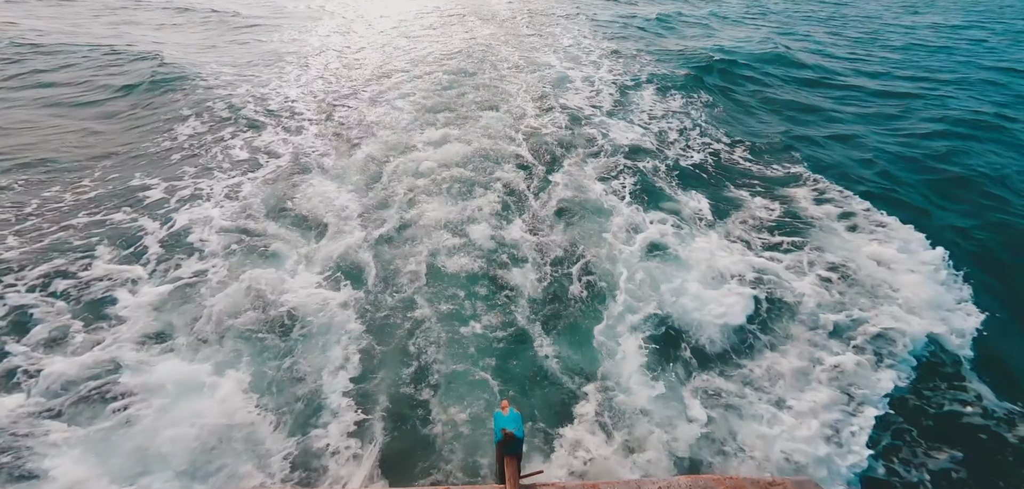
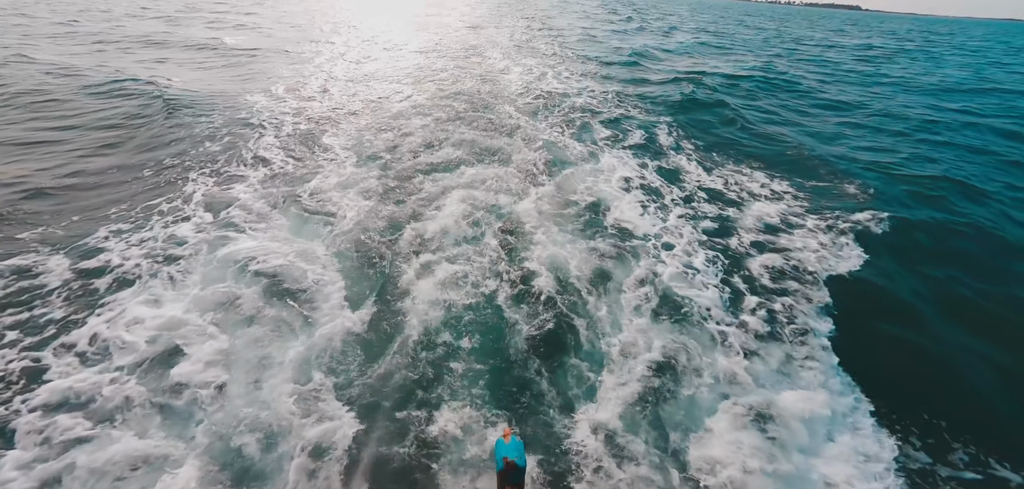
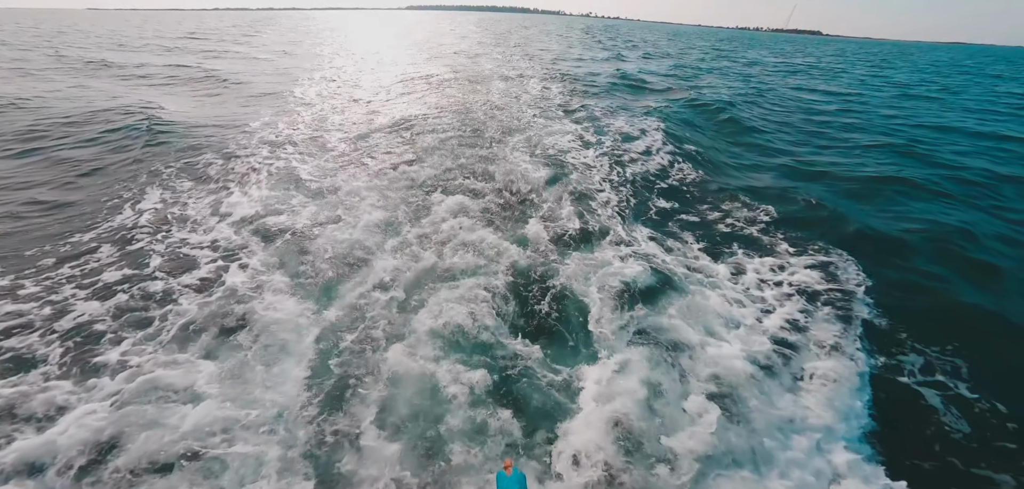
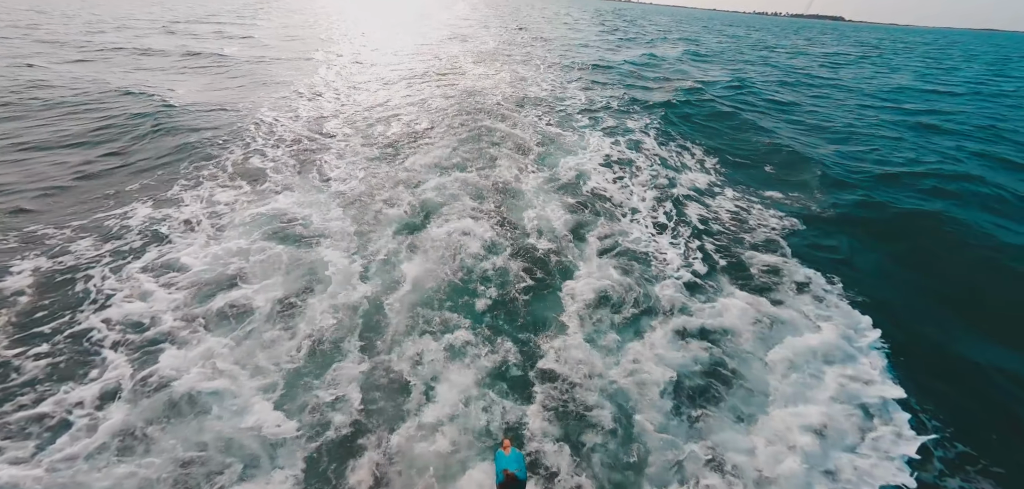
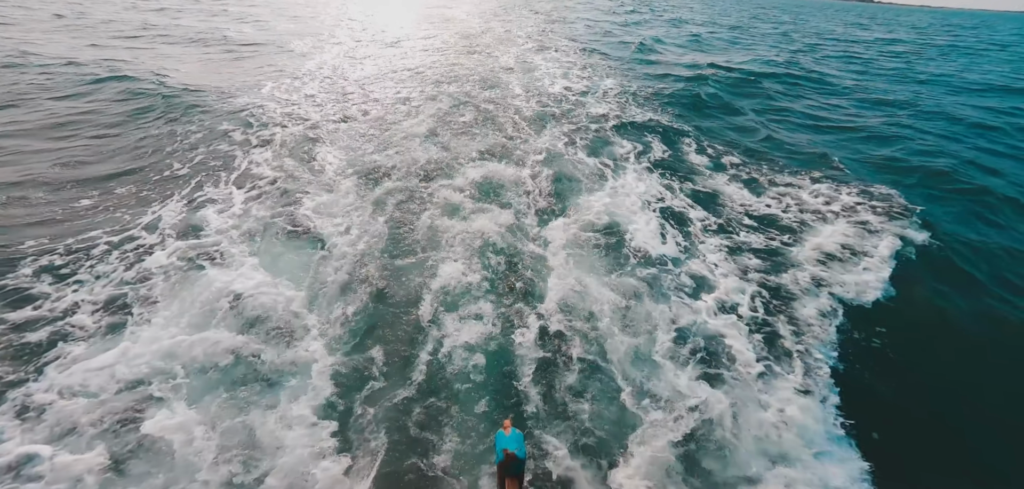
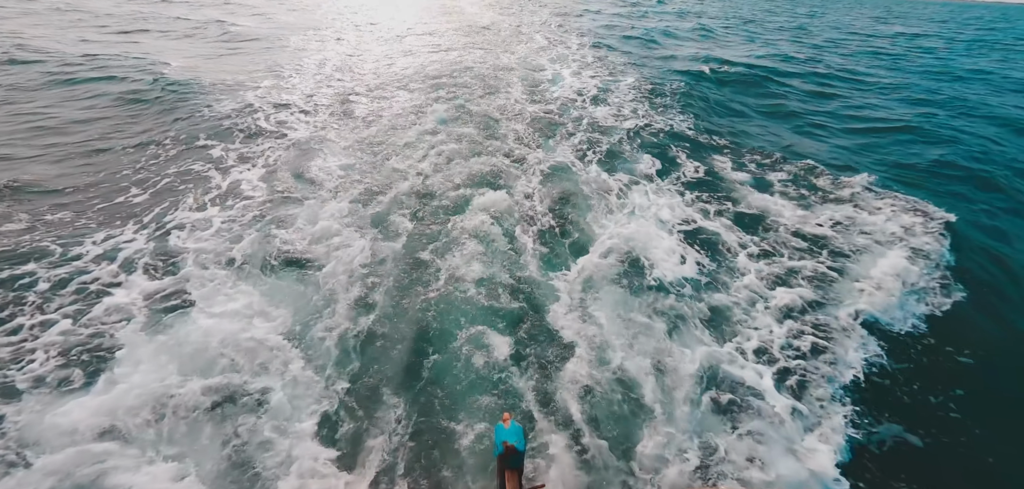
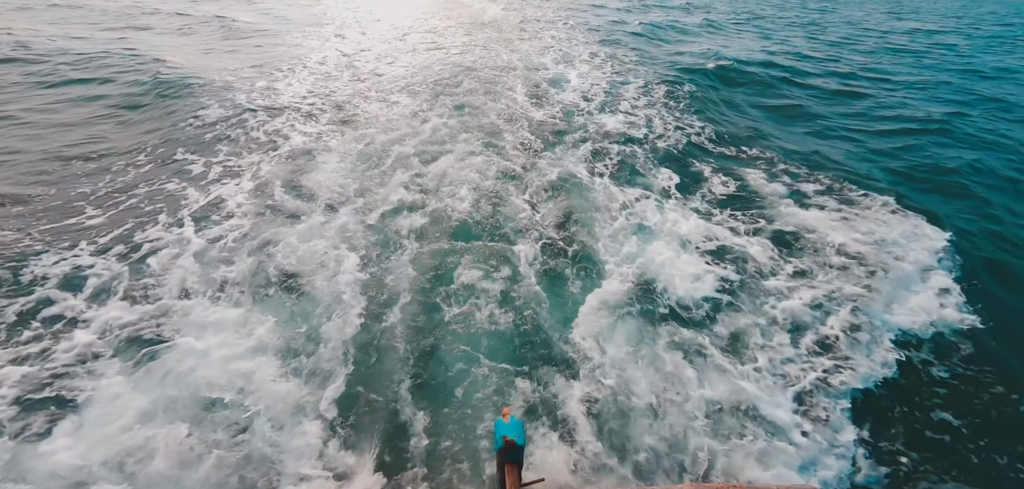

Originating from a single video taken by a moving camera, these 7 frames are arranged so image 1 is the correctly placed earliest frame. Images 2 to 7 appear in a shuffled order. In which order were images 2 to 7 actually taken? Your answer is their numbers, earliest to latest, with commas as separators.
7, 6, 5, 2, 4, 3
